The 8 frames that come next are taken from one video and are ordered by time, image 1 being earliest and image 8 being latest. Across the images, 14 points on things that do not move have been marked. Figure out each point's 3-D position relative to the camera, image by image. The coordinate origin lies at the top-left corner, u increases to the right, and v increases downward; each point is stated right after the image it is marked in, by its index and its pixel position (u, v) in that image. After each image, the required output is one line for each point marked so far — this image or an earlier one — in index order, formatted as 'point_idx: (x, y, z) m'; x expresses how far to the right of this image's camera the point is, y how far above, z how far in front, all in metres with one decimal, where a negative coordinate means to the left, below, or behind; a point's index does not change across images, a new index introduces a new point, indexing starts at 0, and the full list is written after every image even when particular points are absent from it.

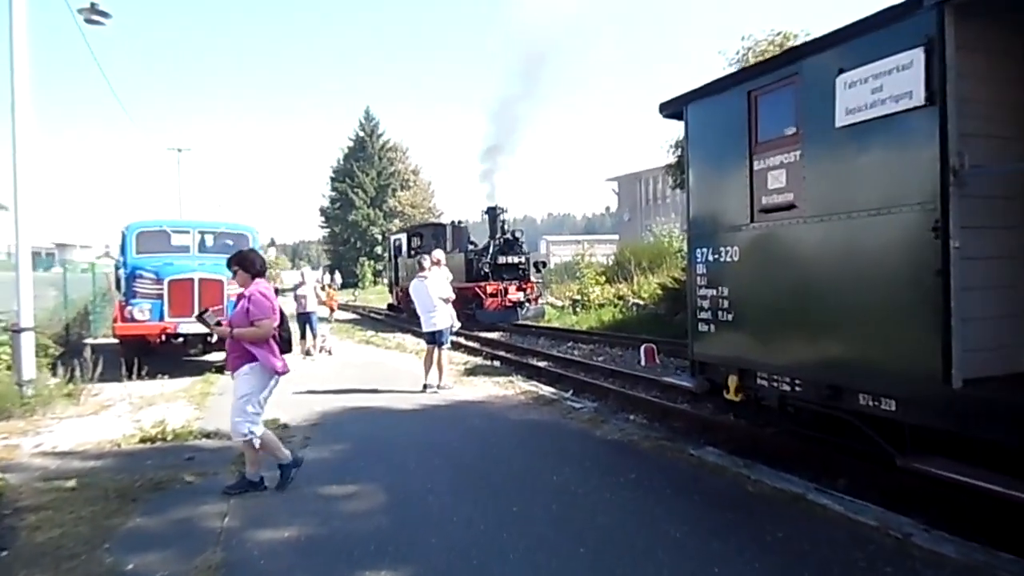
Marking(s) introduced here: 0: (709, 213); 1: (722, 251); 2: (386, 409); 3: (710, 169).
0: (+2.0, +0.8, +7.5) m
1: (+2.1, +0.4, +7.3) m
2: (-1.8, -1.7, +10.2) m
3: (+2.0, +1.2, +7.5) m
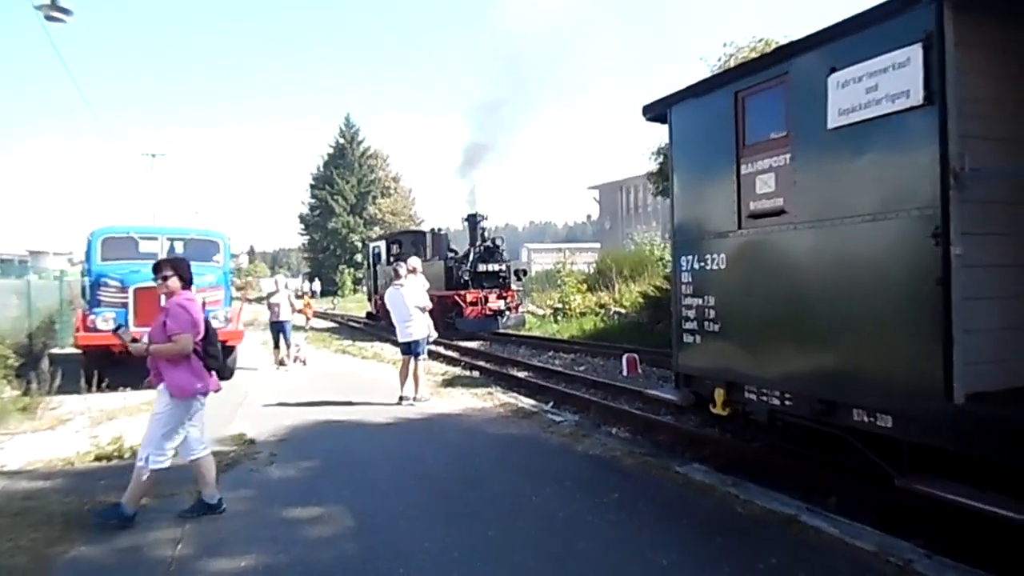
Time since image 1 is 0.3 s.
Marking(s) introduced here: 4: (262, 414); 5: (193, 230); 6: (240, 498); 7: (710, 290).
0: (+1.8, +0.7, +7.2) m
1: (+1.9, +0.3, +7.0) m
2: (-2.1, -1.8, +9.8) m
3: (+1.8, +1.1, +7.2) m
4: (-3.6, -1.8, +10.6) m
5: (-6.6, +1.2, +15.1) m
6: (-2.5, -1.9, +6.6) m
7: (+1.9, 0.0, +6.9) m
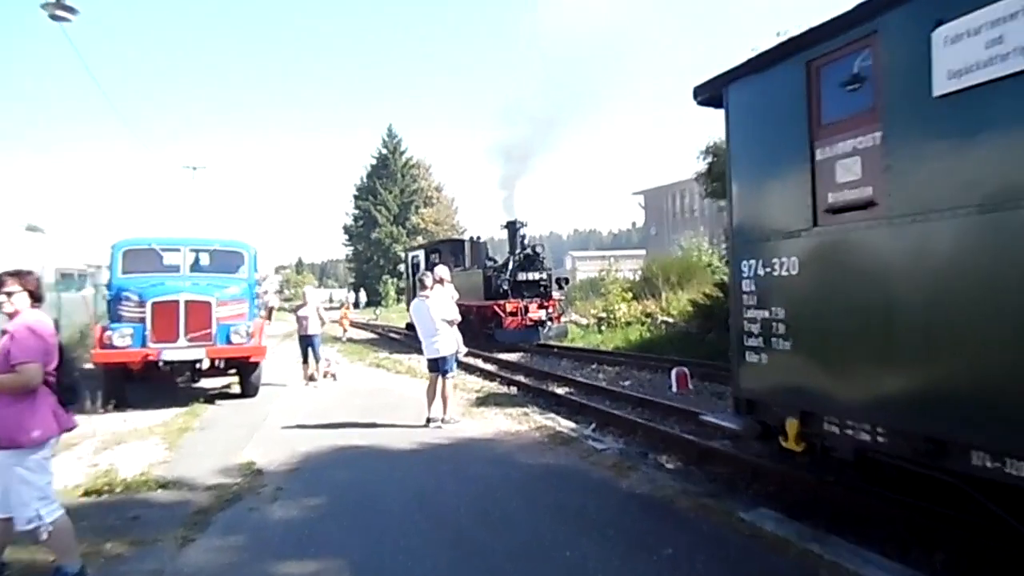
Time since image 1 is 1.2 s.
0: (+2.1, +0.6, +6.1) m
1: (+2.1, +0.2, +5.9) m
2: (-1.6, -2.0, +8.9) m
3: (+2.1, +1.0, +6.1) m
4: (-3.2, -2.0, +9.8) m
5: (-5.9, +0.9, +14.5) m
6: (-2.2, -2.0, +5.7) m
7: (+2.1, -0.1, +5.8) m
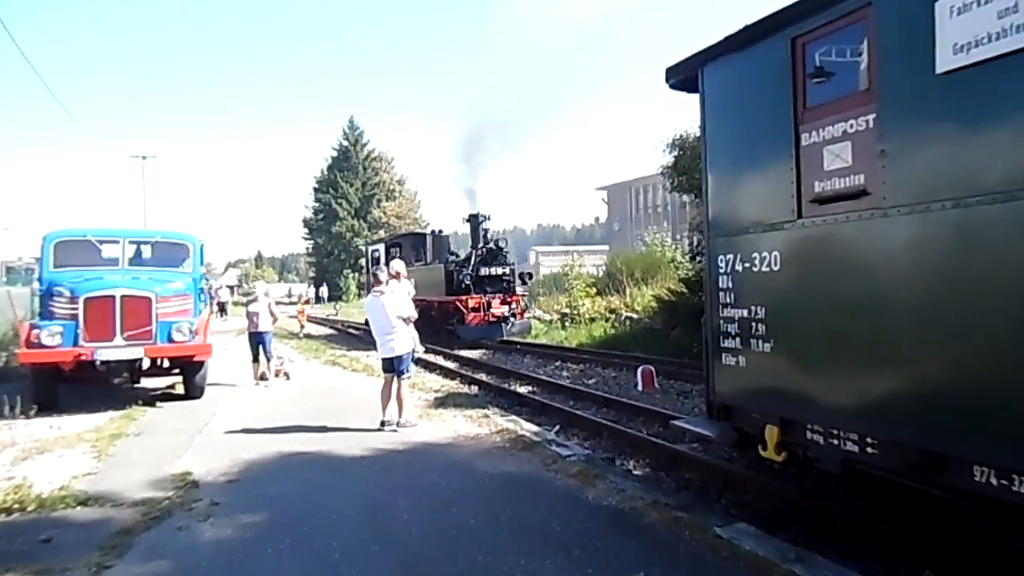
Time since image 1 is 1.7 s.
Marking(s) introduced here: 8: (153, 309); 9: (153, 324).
0: (+1.7, +0.6, +5.7) m
1: (+1.8, +0.2, +5.4) m
2: (-2.1, -1.9, +8.3) m
3: (+1.7, +1.1, +5.7) m
4: (-3.7, -2.0, +9.1) m
5: (-6.6, +1.0, +13.6) m
6: (-2.5, -2.0, +5.0) m
7: (+1.8, -0.1, +5.4) m
8: (-5.9, -0.3, +11.9) m
9: (-5.8, -0.6, +11.9) m
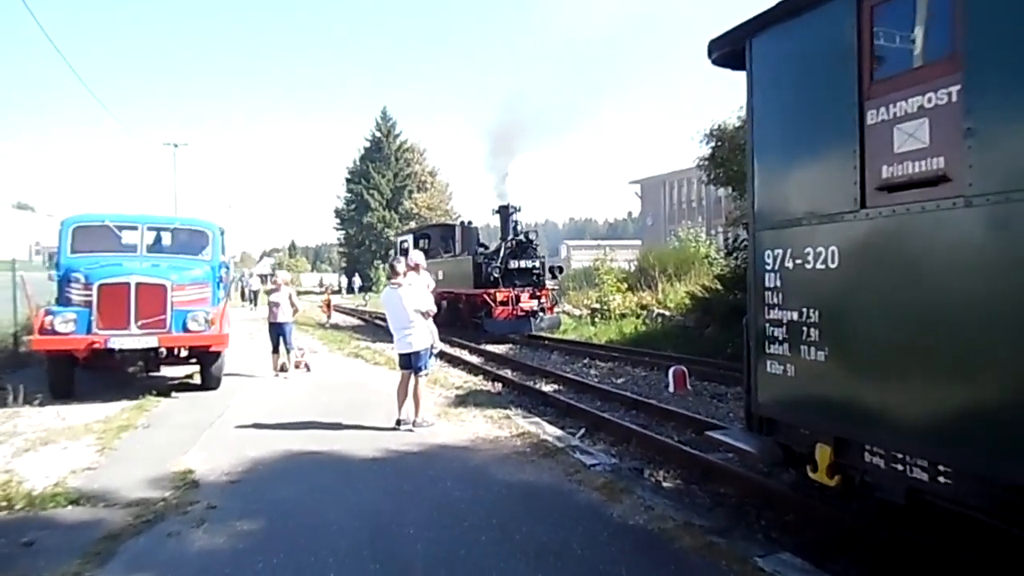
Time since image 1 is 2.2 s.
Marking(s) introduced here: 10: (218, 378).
0: (+1.9, +0.6, +5.1) m
1: (+1.9, +0.2, +4.8) m
2: (-1.9, -1.8, +7.8) m
3: (+1.9, +1.1, +5.1) m
4: (-3.4, -1.8, +8.7) m
5: (-6.1, +1.3, +13.3) m
6: (-2.4, -1.9, +4.6) m
7: (+1.9, -0.1, +4.8) m
8: (-5.5, -0.1, +11.6) m
9: (-5.4, -0.4, +11.5) m
10: (-5.0, -1.6, +12.5) m
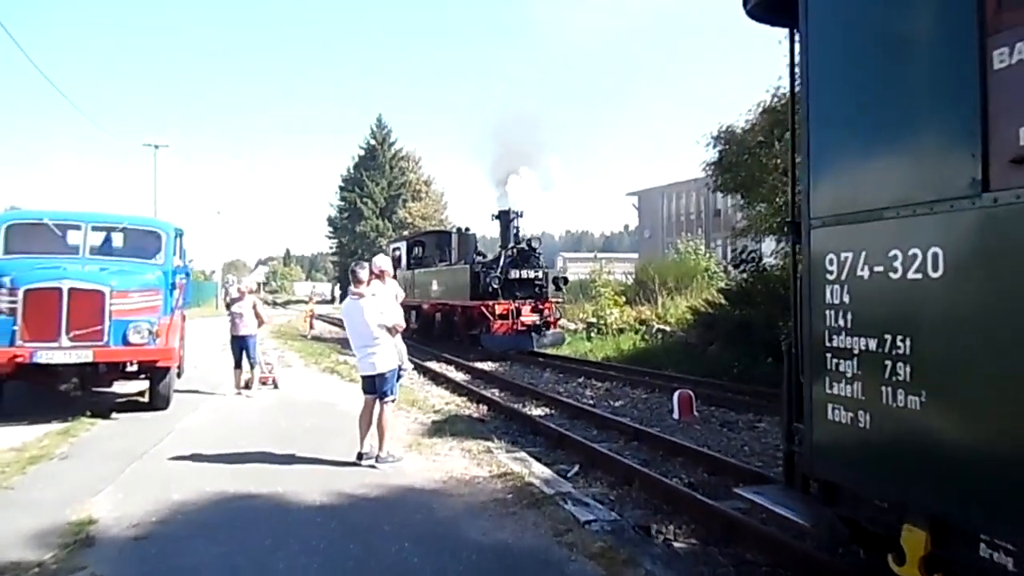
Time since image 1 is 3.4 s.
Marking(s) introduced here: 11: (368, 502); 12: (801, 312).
0: (+1.7, +0.5, +3.7) m
1: (+1.8, +0.1, +3.5) m
2: (-2.0, -1.9, +6.5) m
3: (+1.8, +1.0, +3.8) m
4: (-3.6, -1.9, +7.3) m
5: (-6.3, +1.2, +12.0) m
6: (-2.6, -1.9, +3.2) m
7: (+1.8, -0.2, +3.4) m
8: (-5.7, -0.2, +10.2) m
9: (-5.6, -0.5, +10.2) m
10: (-5.3, -1.7, +11.1) m
11: (-1.3, -1.9, +6.5) m
12: (+1.6, -0.1, +4.1) m
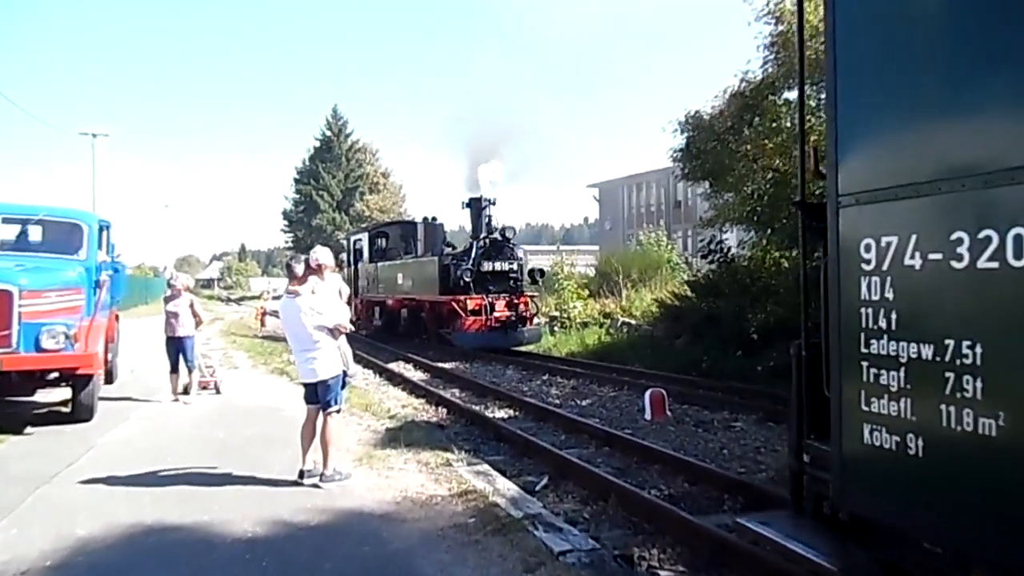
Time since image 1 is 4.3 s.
0: (+1.6, +0.6, +3.0) m
1: (+1.6, +0.2, +2.8) m
2: (-2.3, -1.9, +5.6) m
3: (+1.6, +1.0, +3.0) m
4: (-3.9, -1.9, +6.4) m
5: (-6.9, +1.2, +10.8) m
6: (-2.7, -1.9, +2.3) m
7: (+1.6, -0.1, +2.7) m
8: (-6.2, -0.2, +9.1) m
9: (-6.1, -0.5, +9.1) m
10: (-5.8, -1.7, +10.0) m
11: (-1.6, -1.9, +5.6) m
12: (+1.4, -0.1, +3.4) m
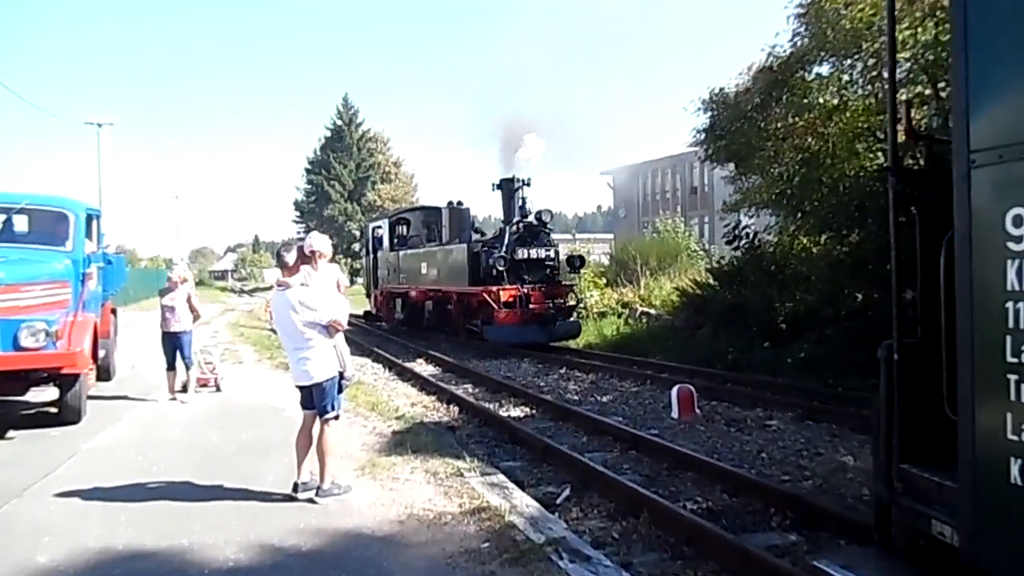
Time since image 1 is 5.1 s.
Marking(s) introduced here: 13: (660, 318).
0: (+1.6, +0.6, +2.2) m
1: (+1.7, +0.2, +2.0) m
2: (-2.2, -1.8, +4.9) m
3: (+1.6, +1.1, +2.2) m
4: (-3.8, -1.8, +5.7) m
5: (-6.7, +1.3, +10.2) m
6: (-2.6, -1.9, +1.6) m
7: (+1.7, -0.1, +1.9) m
8: (-6.0, -0.2, +8.4) m
9: (-6.0, -0.4, +8.4) m
10: (-5.6, -1.6, +9.4) m
11: (-1.4, -1.8, +4.9) m
12: (+1.5, -0.1, +2.6) m
13: (+4.0, -0.8, +19.6) m
